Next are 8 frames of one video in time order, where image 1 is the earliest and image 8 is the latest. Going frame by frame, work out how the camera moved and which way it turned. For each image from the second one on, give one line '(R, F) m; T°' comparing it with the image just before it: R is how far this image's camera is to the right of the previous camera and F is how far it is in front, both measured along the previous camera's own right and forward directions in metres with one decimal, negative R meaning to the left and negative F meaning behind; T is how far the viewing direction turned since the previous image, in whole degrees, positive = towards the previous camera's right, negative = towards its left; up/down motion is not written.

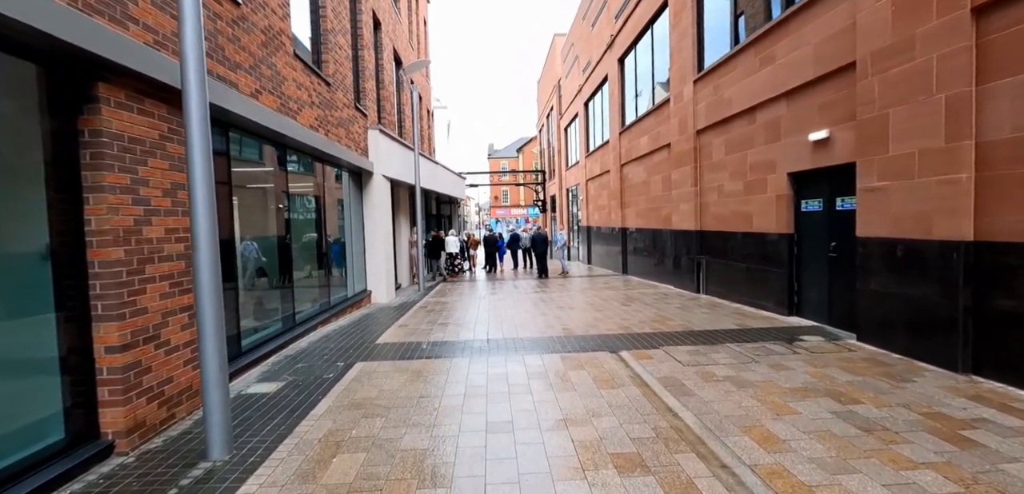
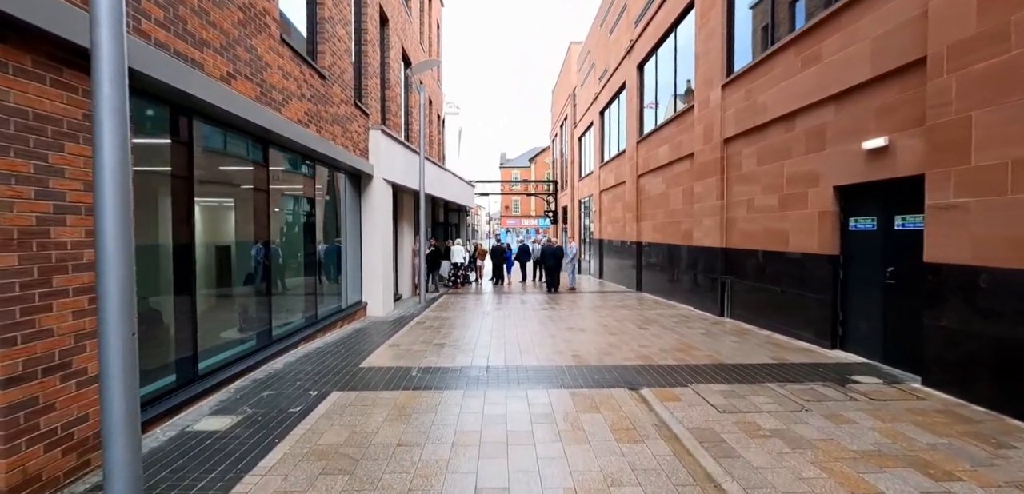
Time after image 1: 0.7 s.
(0.0, +0.8) m; -1°
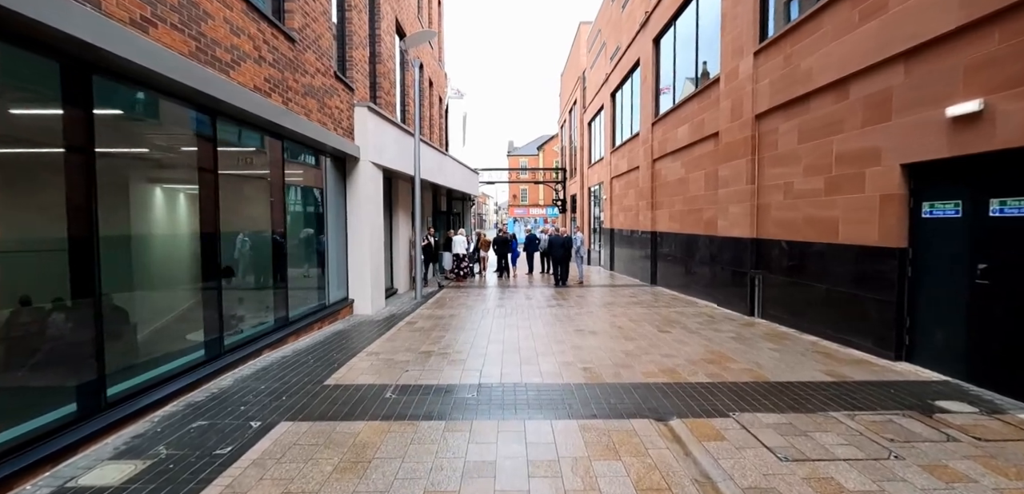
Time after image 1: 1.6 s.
(+0.1, +1.0) m; -1°
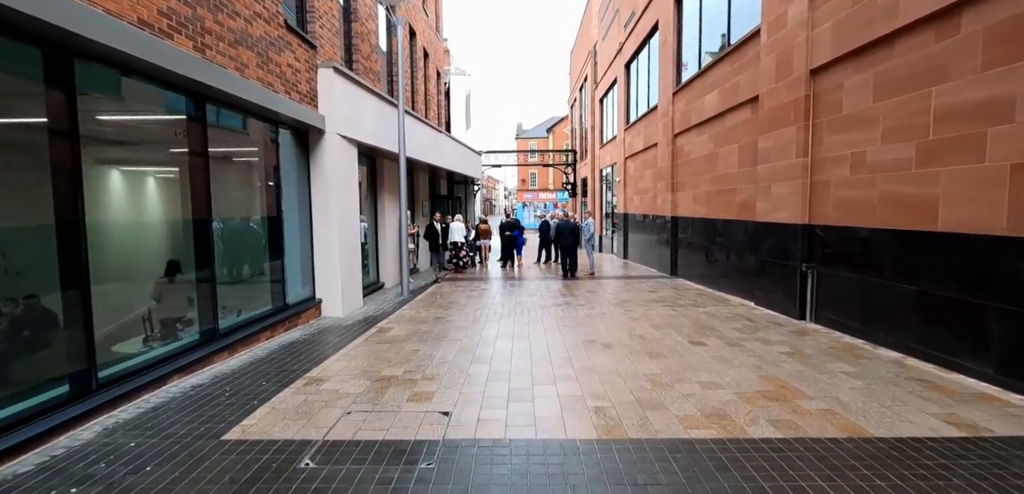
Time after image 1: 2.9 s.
(+0.2, +1.4) m; -1°
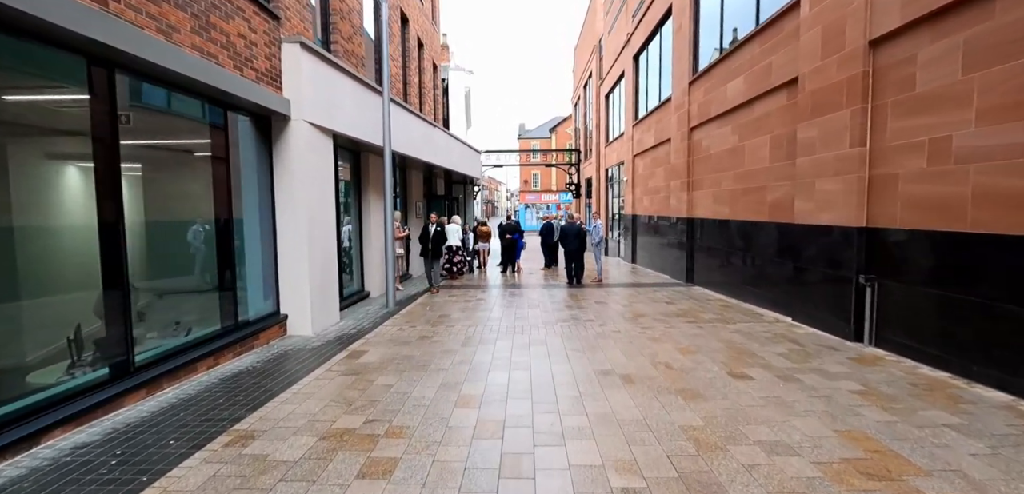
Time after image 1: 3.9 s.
(+0.1, +1.1) m; 0°
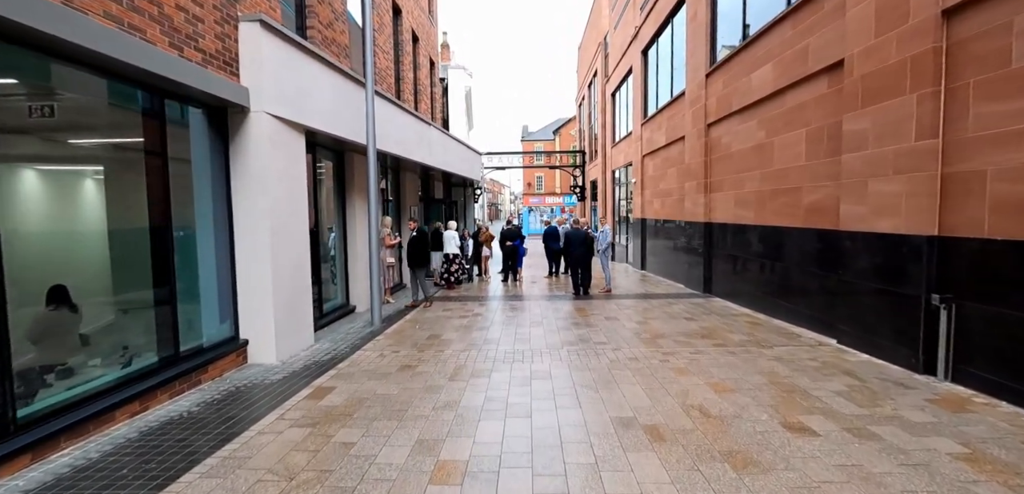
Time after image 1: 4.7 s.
(+0.1, +0.9) m; -1°
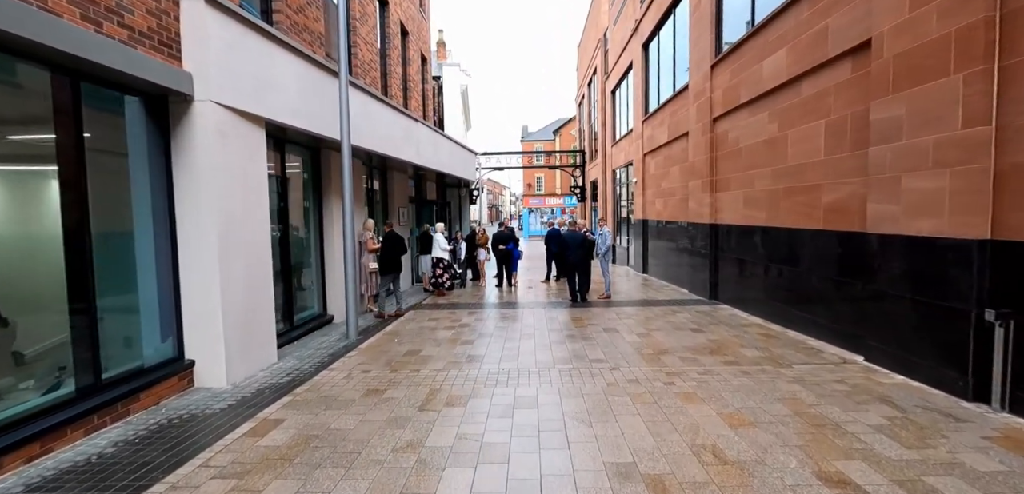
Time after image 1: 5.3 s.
(+0.2, +0.7) m; 0°
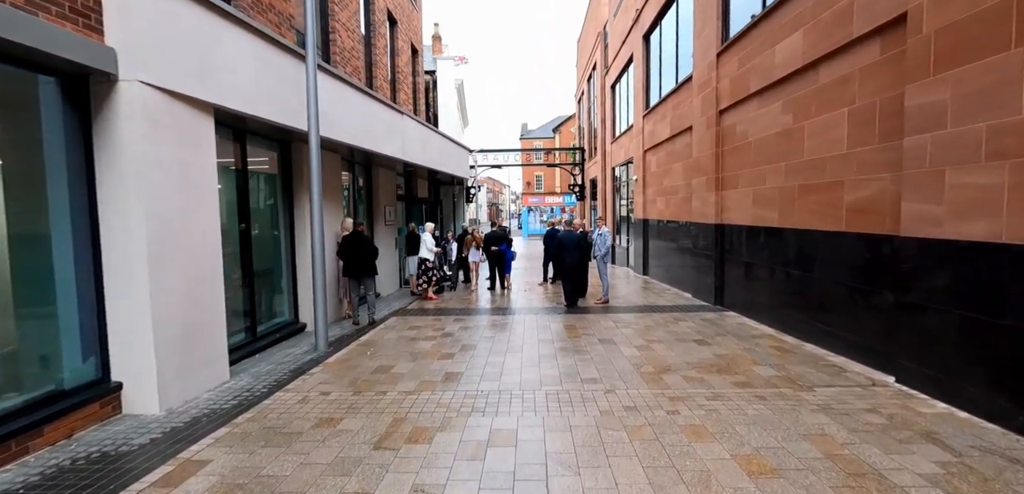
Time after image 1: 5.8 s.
(+0.2, +0.7) m; 0°
